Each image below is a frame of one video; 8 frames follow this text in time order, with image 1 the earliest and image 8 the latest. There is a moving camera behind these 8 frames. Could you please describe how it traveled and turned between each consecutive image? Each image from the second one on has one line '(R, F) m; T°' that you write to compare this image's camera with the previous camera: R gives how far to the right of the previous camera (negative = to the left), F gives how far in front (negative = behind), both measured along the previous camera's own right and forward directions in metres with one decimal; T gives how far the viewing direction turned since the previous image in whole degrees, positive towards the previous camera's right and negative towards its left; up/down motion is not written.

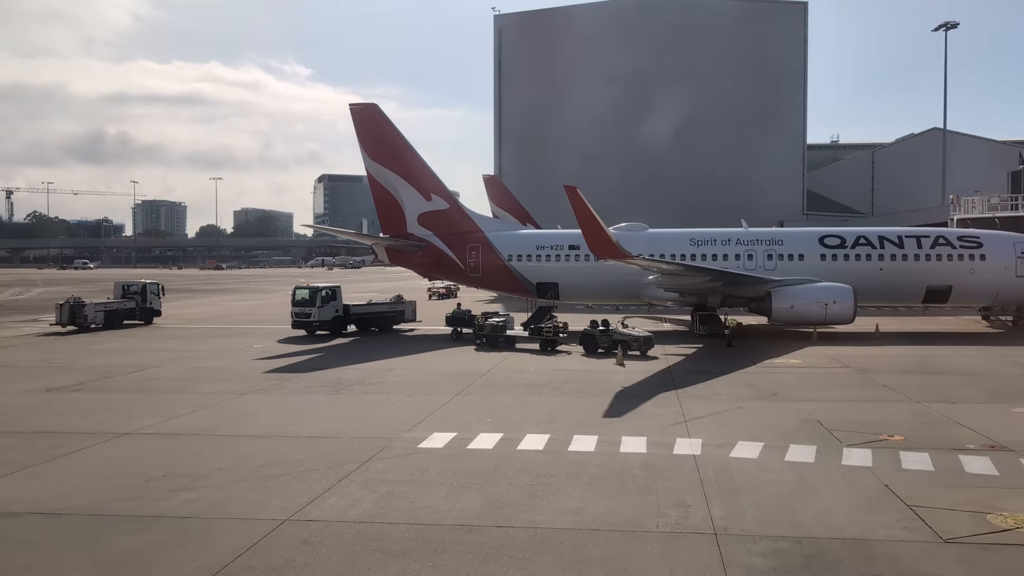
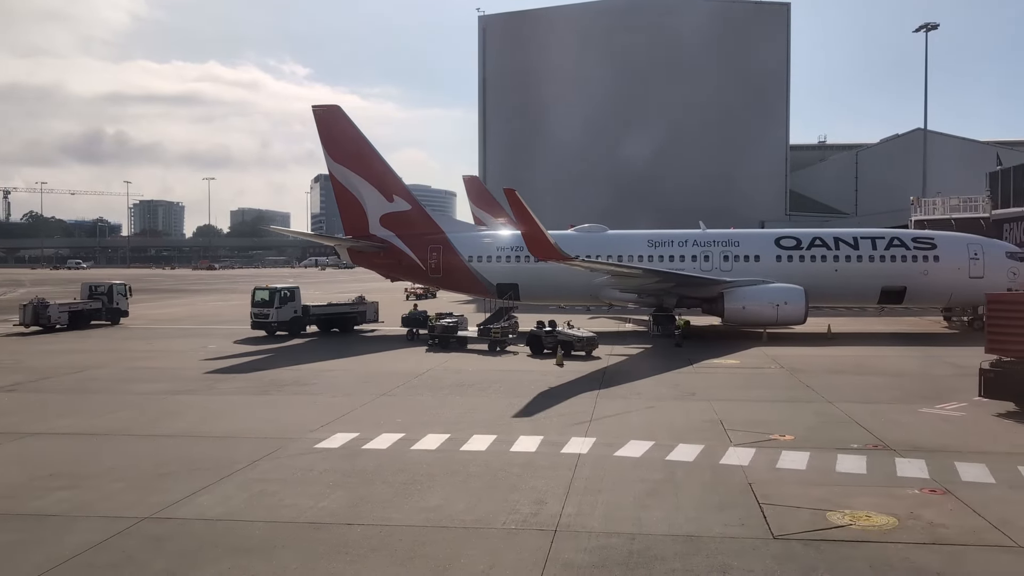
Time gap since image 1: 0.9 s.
(+1.1, -0.2) m; 0°
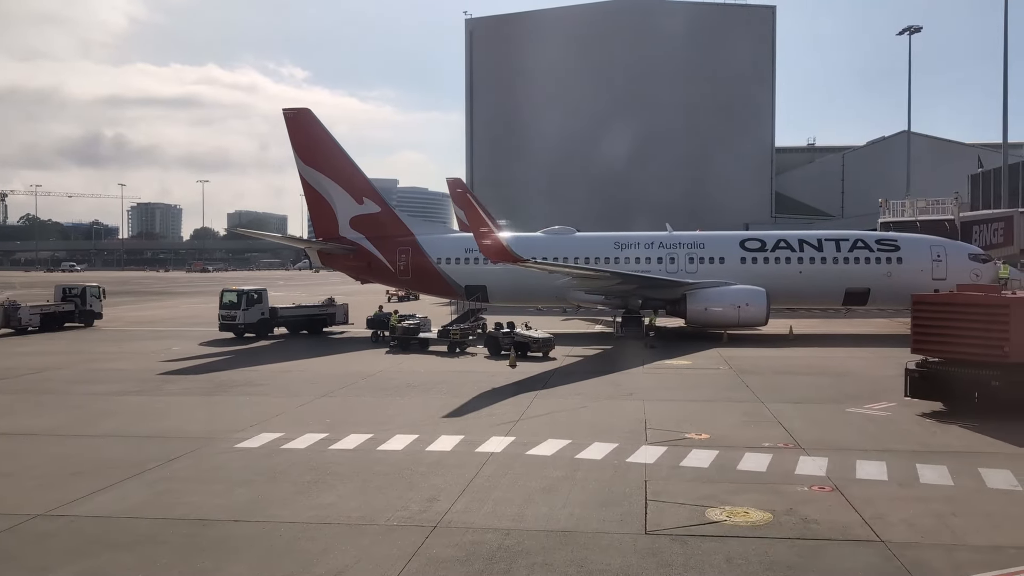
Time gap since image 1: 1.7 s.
(+0.9, -0.1) m; 0°
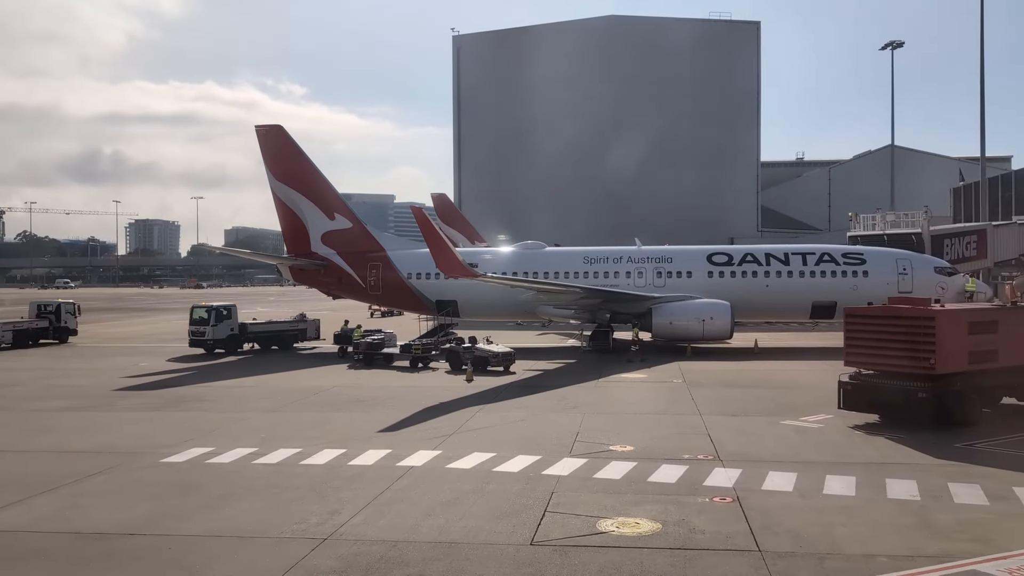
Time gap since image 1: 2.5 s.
(+0.8, -0.1) m; 0°
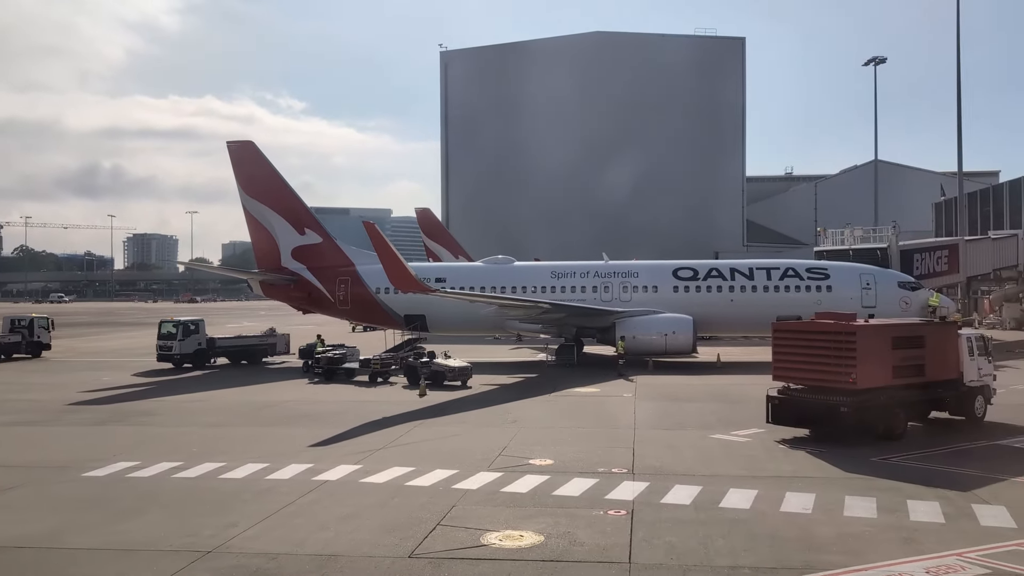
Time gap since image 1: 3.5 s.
(+0.9, -0.1) m; 0°
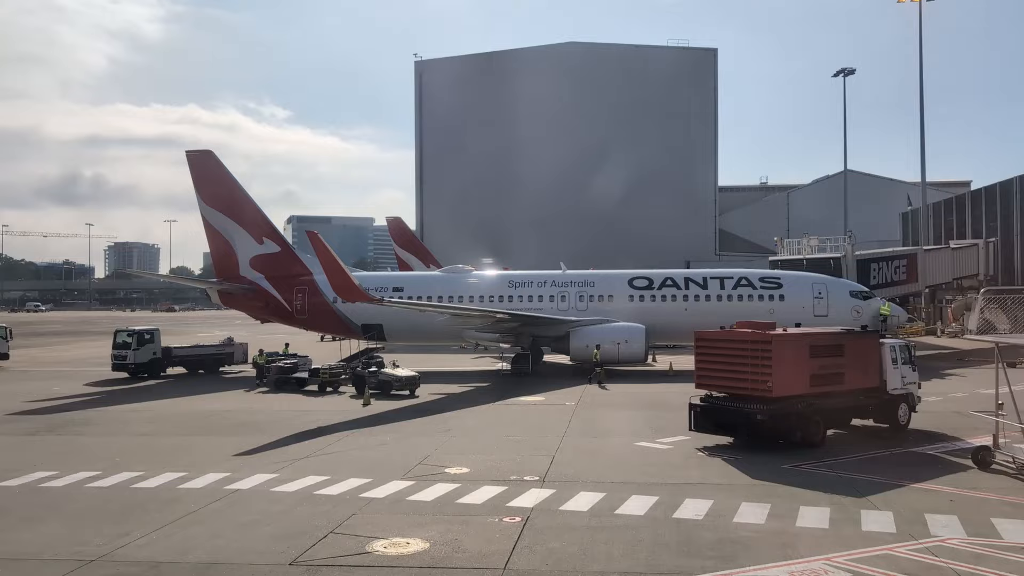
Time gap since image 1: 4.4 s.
(+0.8, -0.1) m; +1°
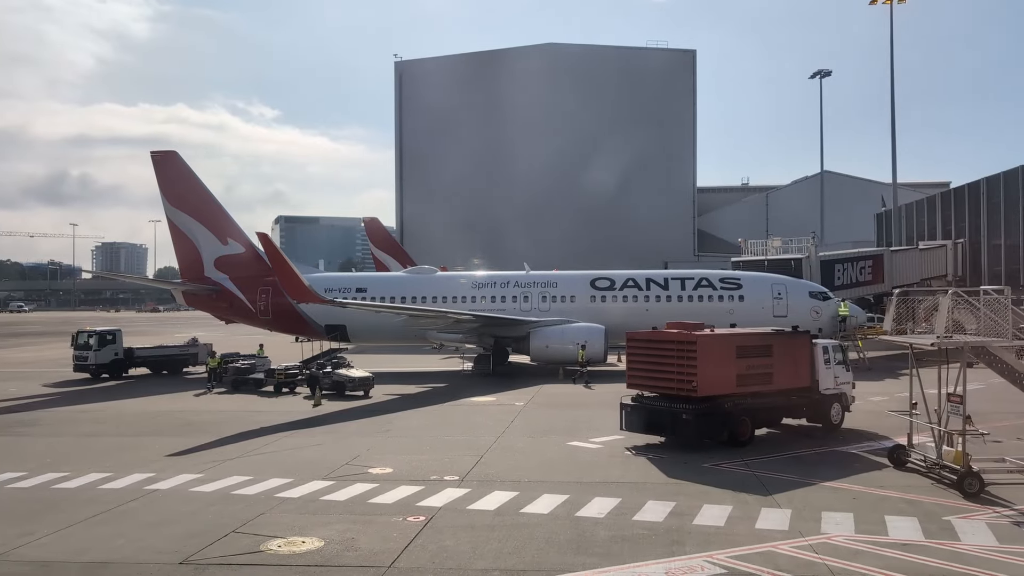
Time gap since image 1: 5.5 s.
(+0.8, -0.1) m; +1°
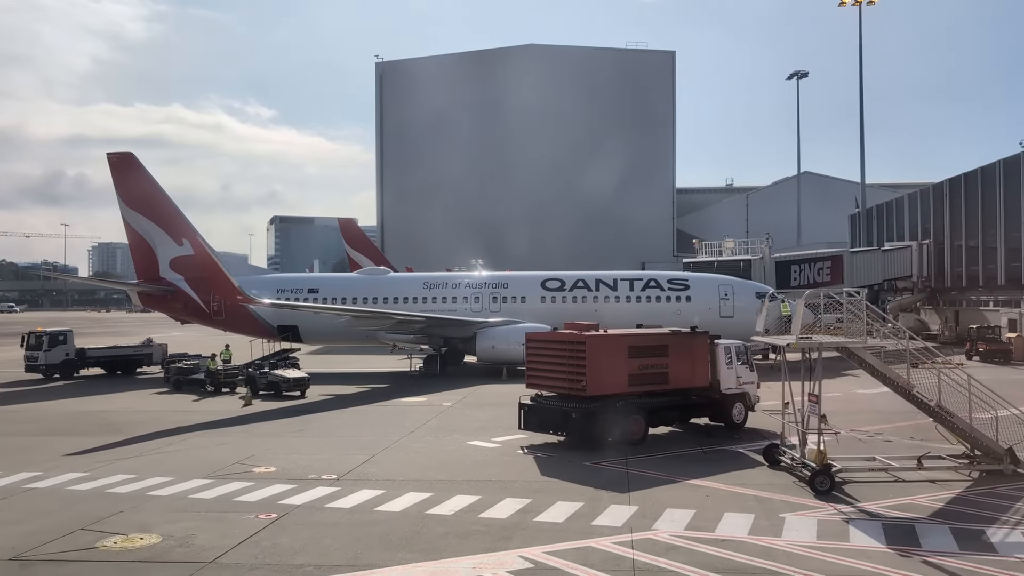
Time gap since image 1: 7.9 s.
(+1.4, -0.2) m; 0°
